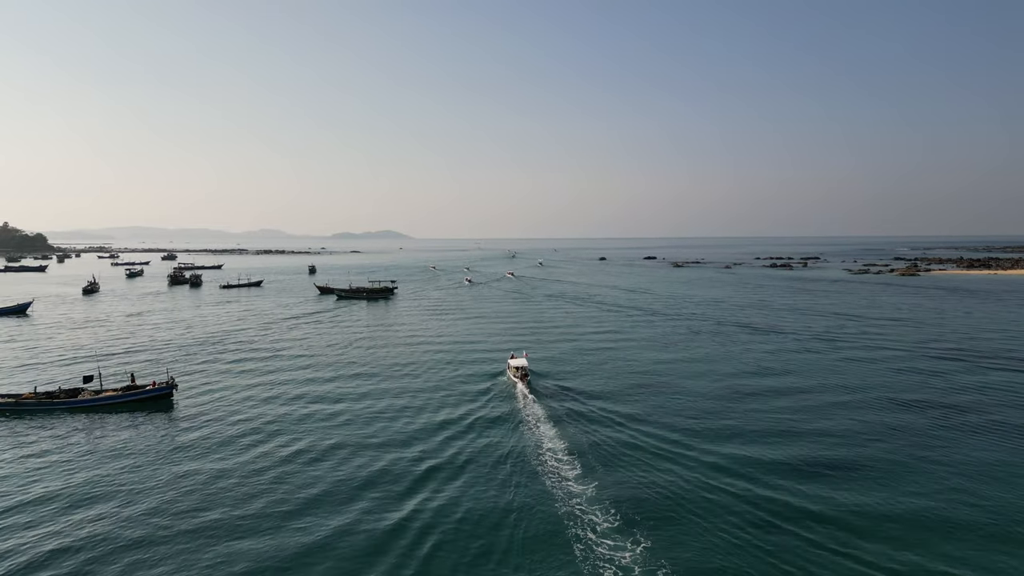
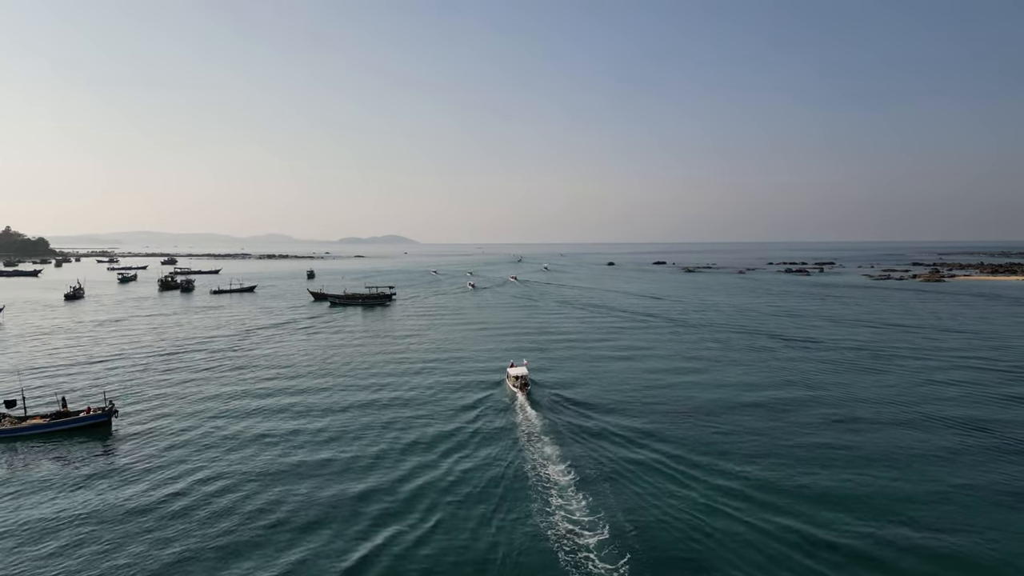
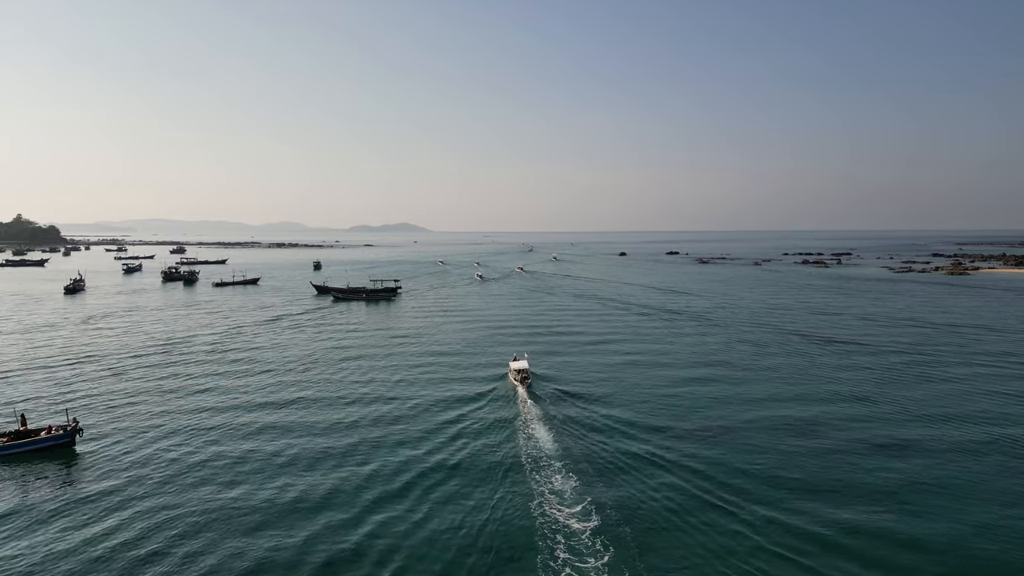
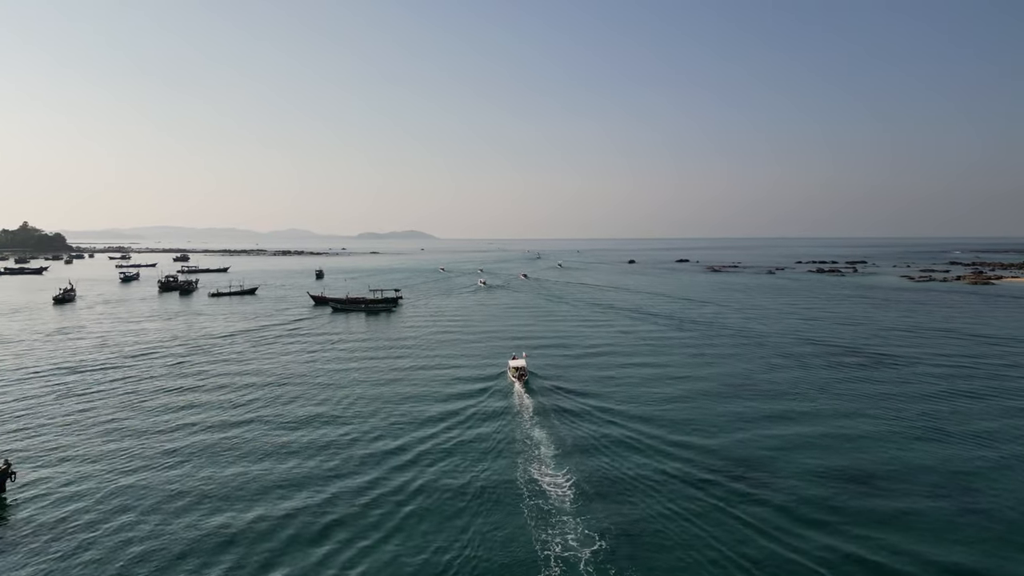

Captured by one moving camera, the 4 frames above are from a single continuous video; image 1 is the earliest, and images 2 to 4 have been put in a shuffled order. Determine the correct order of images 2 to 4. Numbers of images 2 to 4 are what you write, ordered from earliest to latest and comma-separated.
2, 3, 4
